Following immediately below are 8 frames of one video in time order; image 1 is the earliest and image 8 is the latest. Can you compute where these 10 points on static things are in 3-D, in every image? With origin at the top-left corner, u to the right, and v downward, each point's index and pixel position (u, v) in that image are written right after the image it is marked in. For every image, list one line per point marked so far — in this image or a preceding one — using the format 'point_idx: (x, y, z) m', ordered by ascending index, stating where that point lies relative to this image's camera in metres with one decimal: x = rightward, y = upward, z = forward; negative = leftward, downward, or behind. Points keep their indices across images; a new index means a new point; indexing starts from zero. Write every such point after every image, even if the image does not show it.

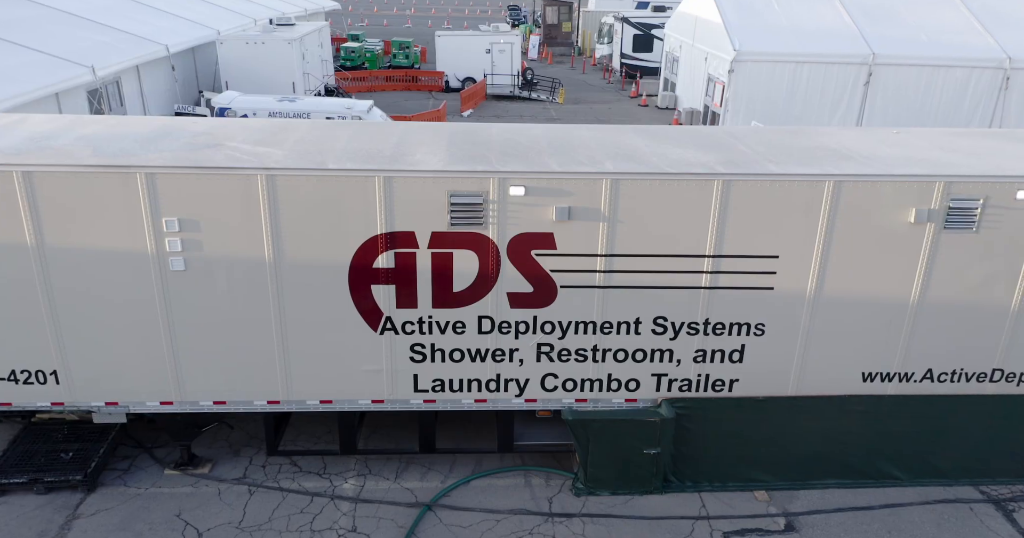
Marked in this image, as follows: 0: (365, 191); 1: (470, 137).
0: (-1.1, +0.5, +5.3) m
1: (-0.4, +1.1, +6.4) m
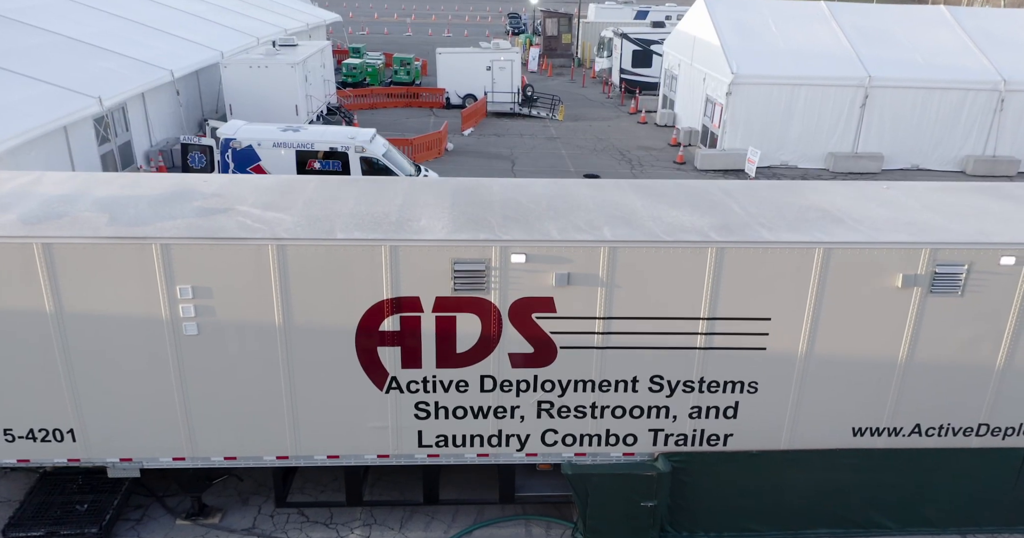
0: (-1.0, +0.1, +5.5) m
1: (-0.4, +0.7, +6.6) m
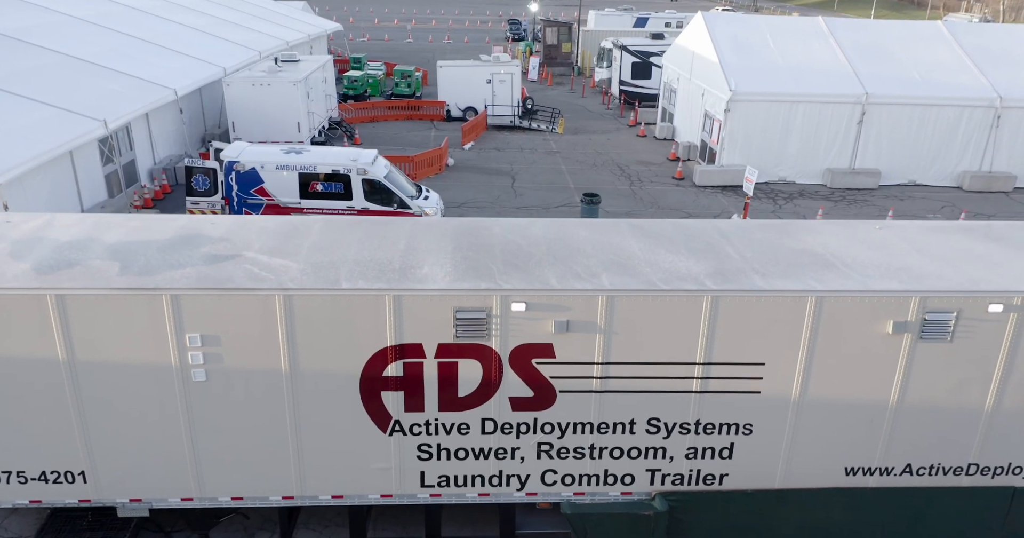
0: (-1.0, -0.3, +5.6) m
1: (-0.4, +0.3, +6.7) m
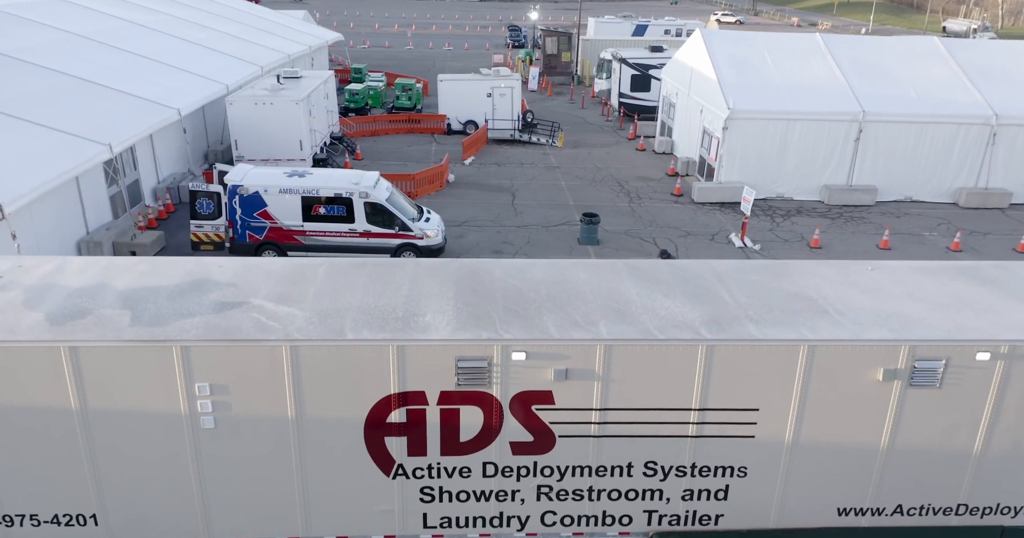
0: (-1.0, -0.7, +5.8) m
1: (-0.4, -0.1, +6.9) m
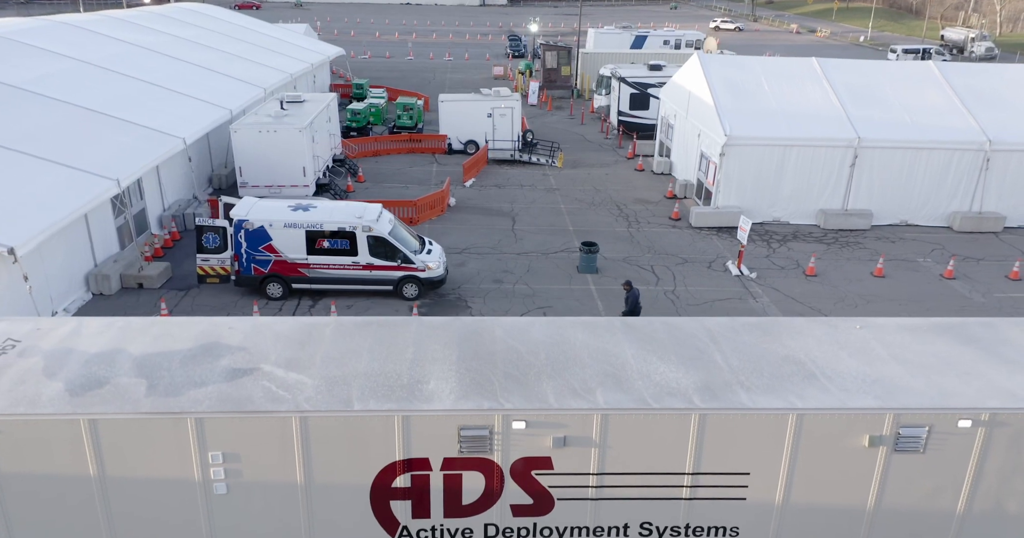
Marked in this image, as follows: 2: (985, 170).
0: (-1.0, -1.3, +6.0) m
1: (-0.3, -0.7, +7.1) m
2: (+11.8, +2.5, +18.3) m
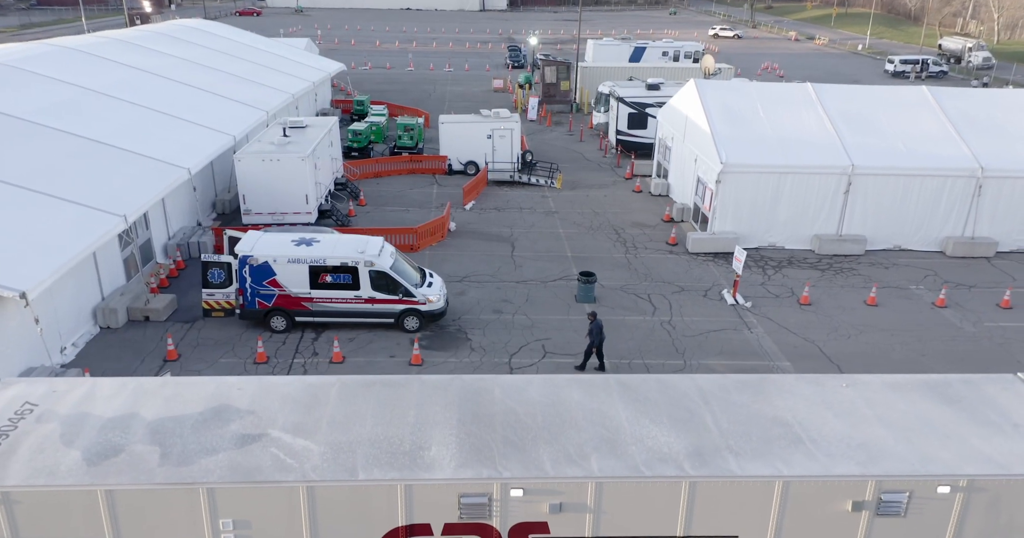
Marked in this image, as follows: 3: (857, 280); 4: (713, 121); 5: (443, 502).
0: (-1.0, -1.9, +6.3) m
1: (-0.4, -1.3, +7.4) m
2: (+11.8, +1.8, +18.6) m
3: (+8.2, -0.3, +17.4) m
4: (+5.3, +3.9, +19.3) m
5: (-0.6, -2.0, +6.3) m
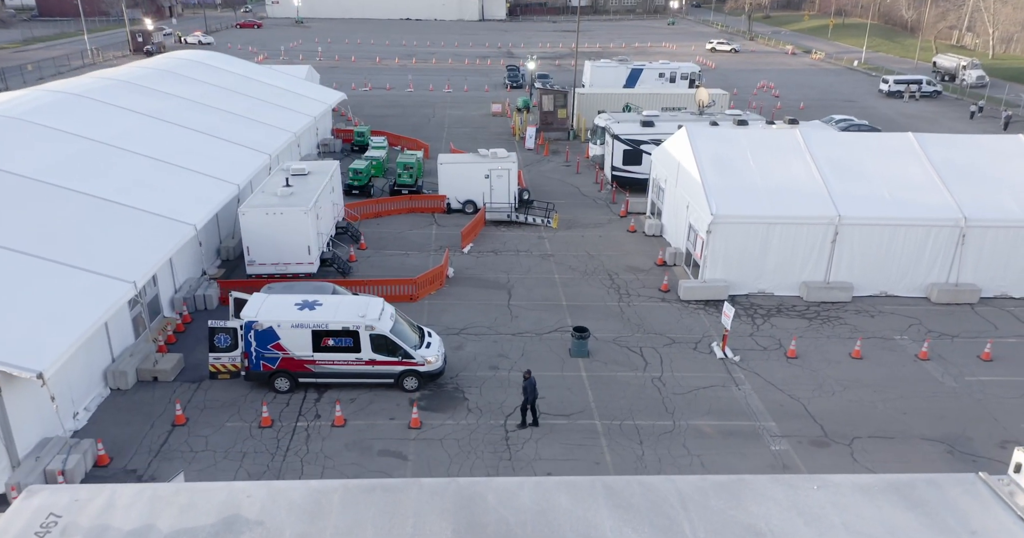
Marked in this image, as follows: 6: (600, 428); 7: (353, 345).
0: (-1.1, -3.2, +6.8) m
1: (-0.5, -2.6, +7.9) m
2: (+11.7, +0.6, +19.1) m
3: (+8.1, -1.5, +18.0) m
4: (+5.2, +2.7, +19.8) m
5: (-0.7, -3.2, +6.9) m
6: (+1.7, -3.0, +14.0) m
7: (-3.1, -1.5, +14.4) m
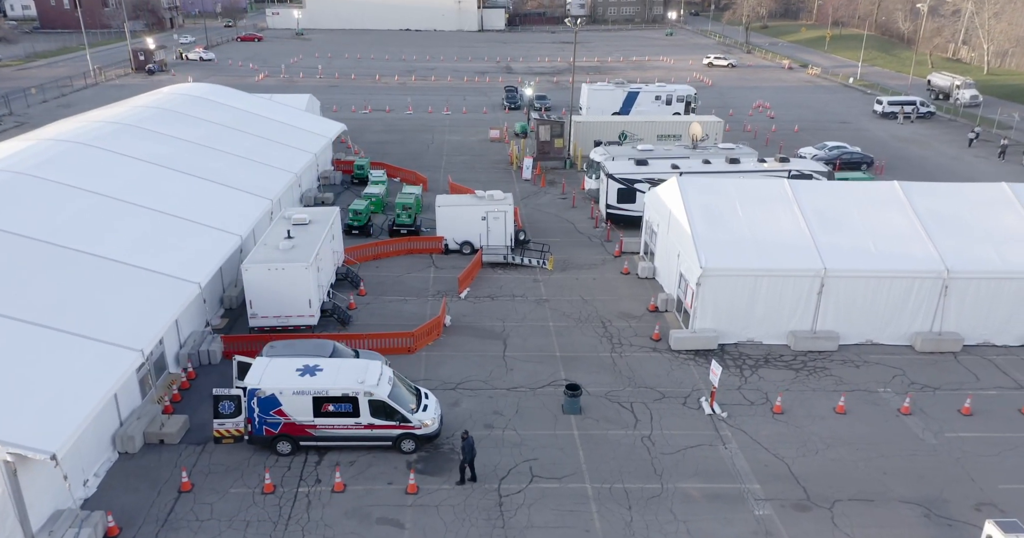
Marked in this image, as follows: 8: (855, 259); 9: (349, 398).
0: (-1.3, -4.6, +7.3) m
1: (-0.6, -4.0, +8.5) m
2: (+11.5, -0.7, +19.6) m
3: (+8.0, -2.8, +18.5) m
4: (+5.0, +1.3, +20.3) m
5: (-0.8, -4.6, +7.4) m
6: (+1.5, -4.4, +14.5) m
7: (-3.3, -2.9, +15.0) m
8: (+9.1, +0.3, +19.6) m
9: (-3.3, -2.6, +14.8) m
